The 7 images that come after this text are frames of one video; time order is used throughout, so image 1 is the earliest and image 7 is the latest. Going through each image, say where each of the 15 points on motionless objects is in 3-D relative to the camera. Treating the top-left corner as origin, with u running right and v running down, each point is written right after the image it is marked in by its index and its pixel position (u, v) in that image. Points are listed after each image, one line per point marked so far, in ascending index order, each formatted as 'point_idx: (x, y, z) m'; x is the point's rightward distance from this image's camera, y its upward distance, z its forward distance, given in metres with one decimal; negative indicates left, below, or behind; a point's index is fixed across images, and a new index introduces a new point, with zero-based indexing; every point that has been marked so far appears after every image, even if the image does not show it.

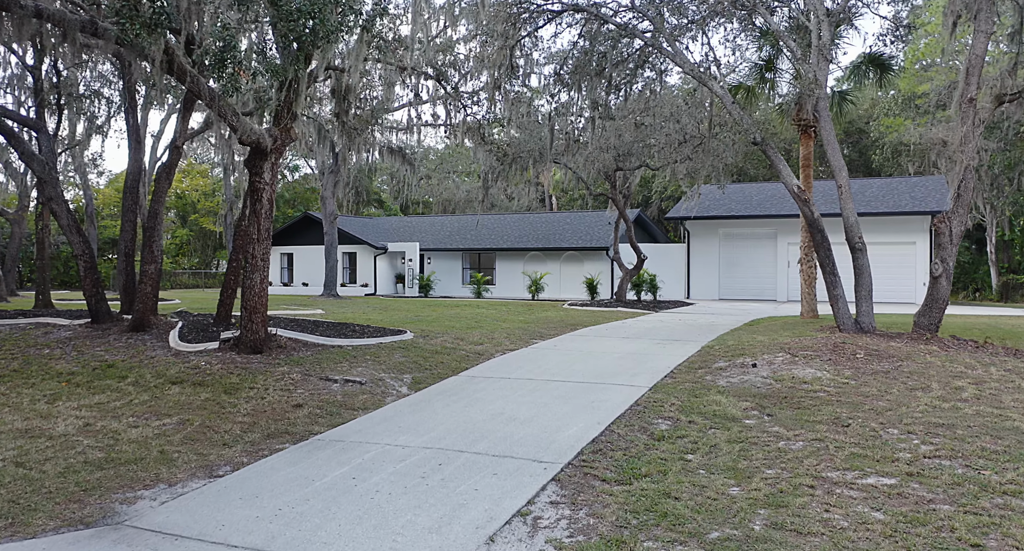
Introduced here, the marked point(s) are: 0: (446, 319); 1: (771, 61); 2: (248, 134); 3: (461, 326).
0: (-1.2, -0.8, +13.5) m
1: (+4.8, +4.0, +13.5) m
2: (-2.9, +1.5, +7.8) m
3: (-0.8, -0.8, +11.9) m
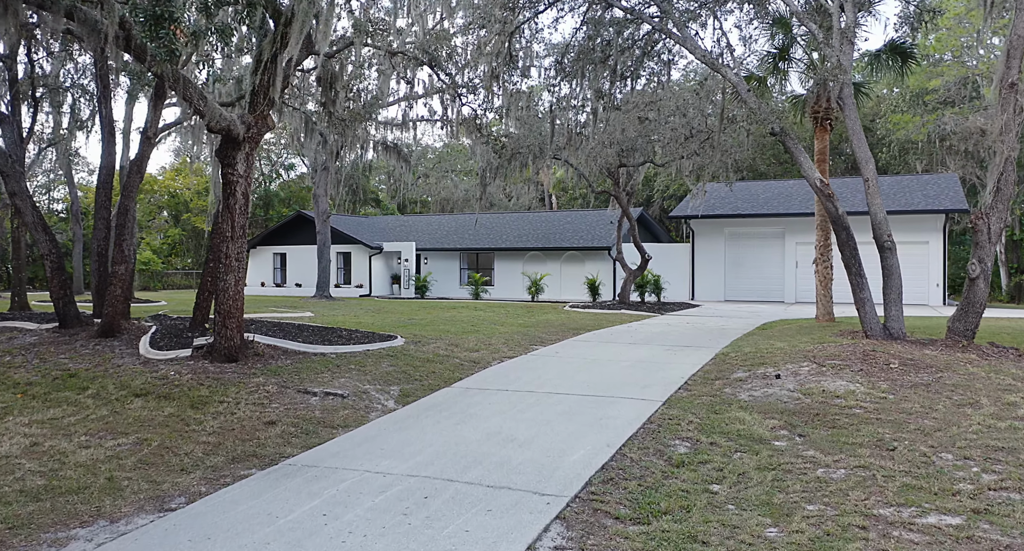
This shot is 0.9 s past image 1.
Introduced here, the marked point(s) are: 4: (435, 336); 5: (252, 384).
0: (-1.2, -0.8, +12.8) m
1: (+4.7, +3.9, +12.8) m
2: (-2.9, +1.5, +7.1) m
3: (-0.9, -0.8, +11.2) m
4: (-1.1, -0.9, +10.3) m
5: (-2.6, -1.1, +7.3) m
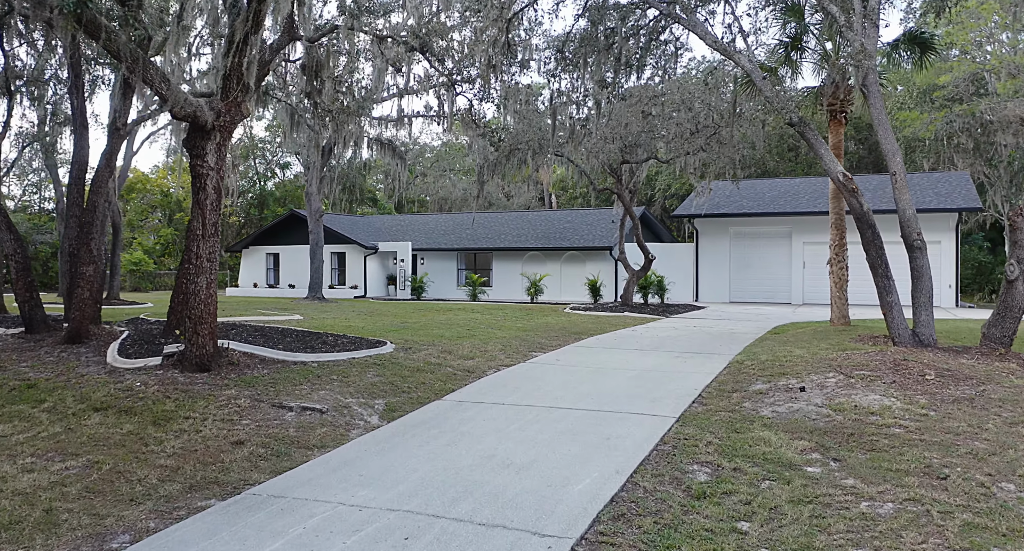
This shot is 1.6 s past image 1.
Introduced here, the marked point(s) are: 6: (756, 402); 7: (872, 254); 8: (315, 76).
0: (-1.3, -0.8, +12.1) m
1: (+4.7, +3.9, +12.1) m
2: (-2.9, +1.5, +6.4) m
3: (-0.9, -0.9, +10.5) m
4: (-1.1, -0.9, +9.7) m
5: (-2.6, -1.1, +6.7) m
6: (+2.0, -1.1, +6.2) m
7: (+3.8, +0.2, +7.9) m
8: (-2.8, +2.9, +10.6) m
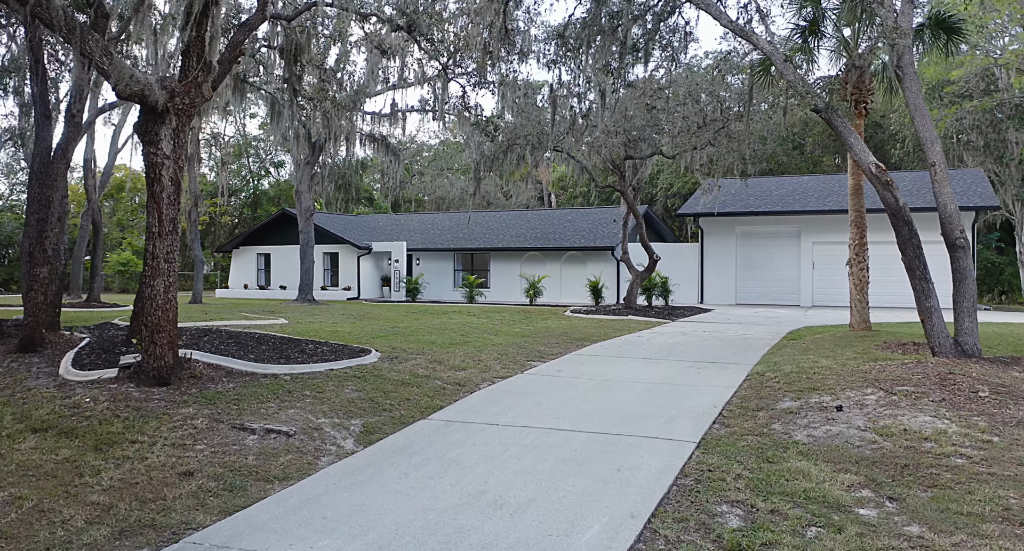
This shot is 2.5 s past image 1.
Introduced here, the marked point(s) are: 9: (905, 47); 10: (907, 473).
0: (-1.3, -0.9, +11.3) m
1: (+4.7, +3.9, +11.3) m
2: (-2.9, +1.5, +5.6) m
3: (-0.9, -0.9, +9.7) m
4: (-1.1, -0.9, +8.9) m
5: (-2.7, -1.1, +5.9) m
6: (+2.0, -1.1, +5.4) m
7: (+3.8, +0.2, +7.1) m
8: (-2.9, +2.8, +9.8) m
9: (+4.0, +2.4, +7.6) m
10: (+2.3, -1.2, +4.4) m
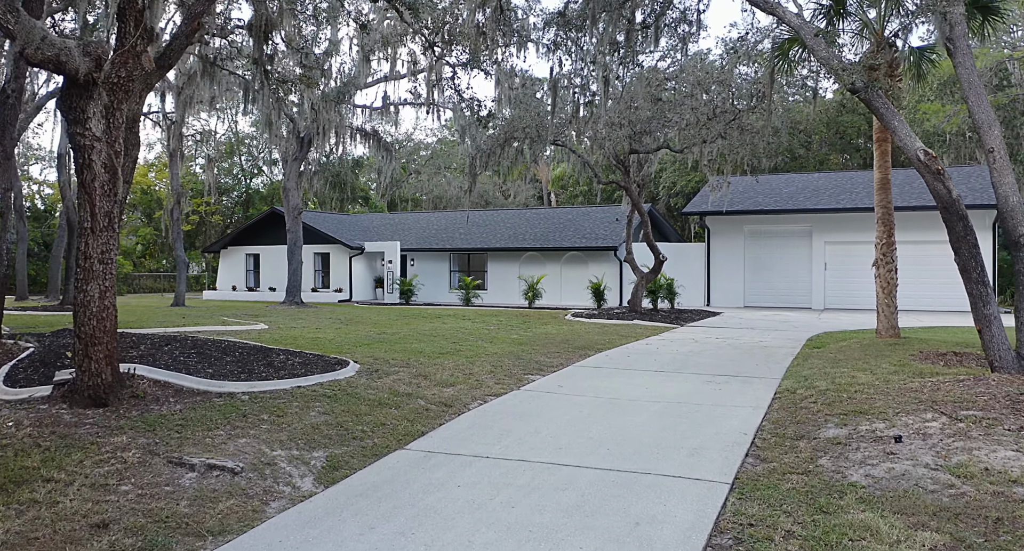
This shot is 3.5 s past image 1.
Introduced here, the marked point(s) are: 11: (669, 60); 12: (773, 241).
0: (-1.4, -0.9, +10.4) m
1: (+4.6, +3.9, +10.4) m
2: (-3.0, +1.4, +4.7) m
3: (-1.0, -0.9, +8.8) m
4: (-1.2, -0.9, +7.9) m
5: (-2.7, -1.1, +4.9) m
6: (+2.0, -1.1, +4.5) m
7: (+3.8, +0.2, +6.2) m
8: (-2.9, +2.8, +8.9) m
9: (+3.9, +2.3, +6.7) m
10: (+2.3, -1.2, +3.5) m
11: (+3.1, +4.2, +14.3) m
12: (+7.0, +0.9, +19.8) m
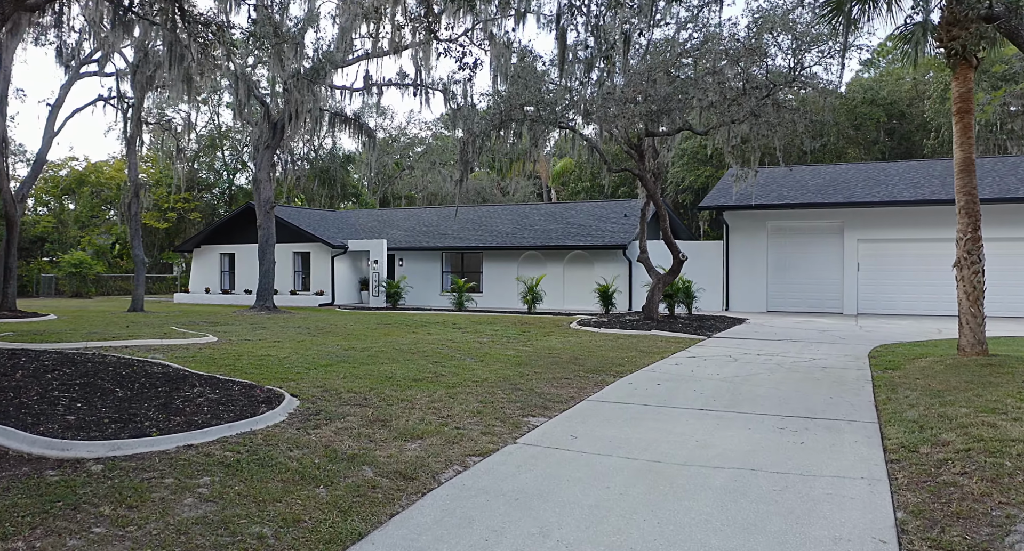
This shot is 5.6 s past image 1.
0: (-1.4, -0.9, +8.4) m
1: (+4.6, +3.8, +8.4) m
2: (-3.0, +1.4, +2.7) m
3: (-1.0, -0.9, +6.8) m
4: (-1.2, -1.0, +5.9) m
5: (-2.7, -1.2, +2.9) m
6: (+1.9, -1.1, +2.5) m
7: (+3.7, +0.2, +4.2) m
8: (-3.0, +2.8, +6.9) m
9: (+3.9, +2.3, +4.7) m
10: (+2.3, -1.2, +1.5) m
11: (+3.0, +4.1, +12.3) m
12: (+6.9, +0.9, +17.8) m
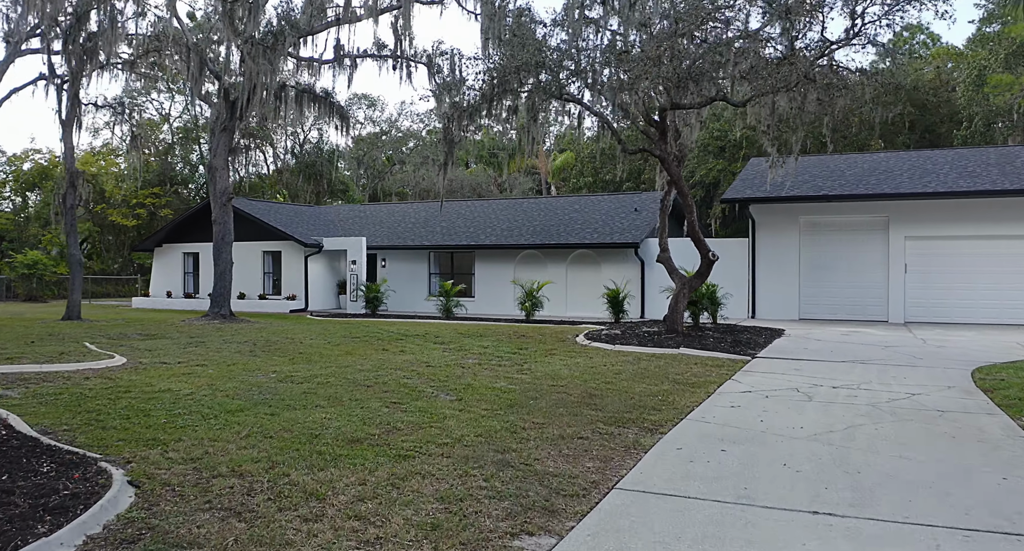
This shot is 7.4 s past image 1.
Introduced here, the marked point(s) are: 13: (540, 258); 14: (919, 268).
0: (-1.5, -1.0, +6.1) m
1: (+4.5, +3.8, +6.2) m
2: (-3.1, +1.4, +0.4) m
3: (-1.1, -1.0, +4.5) m
4: (-1.3, -1.0, +3.6) m
5: (-2.8, -1.2, +0.7) m
6: (+1.9, -1.2, +0.2) m
7: (+3.6, +0.1, +1.9) m
8: (-3.0, +2.7, +4.6) m
9: (+3.8, +2.3, +2.4) m
10: (+2.2, -1.3, -0.8) m
11: (+2.9, +4.1, +10.1) m
12: (+6.9, +0.8, +15.5) m
13: (+0.6, +0.4, +16.9) m
14: (+8.3, +0.2, +14.9) m
